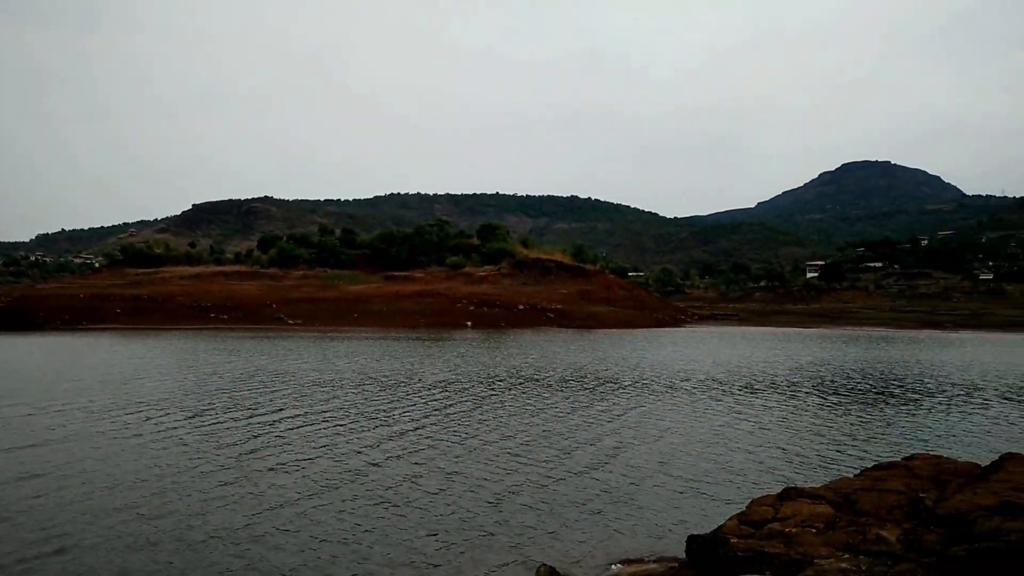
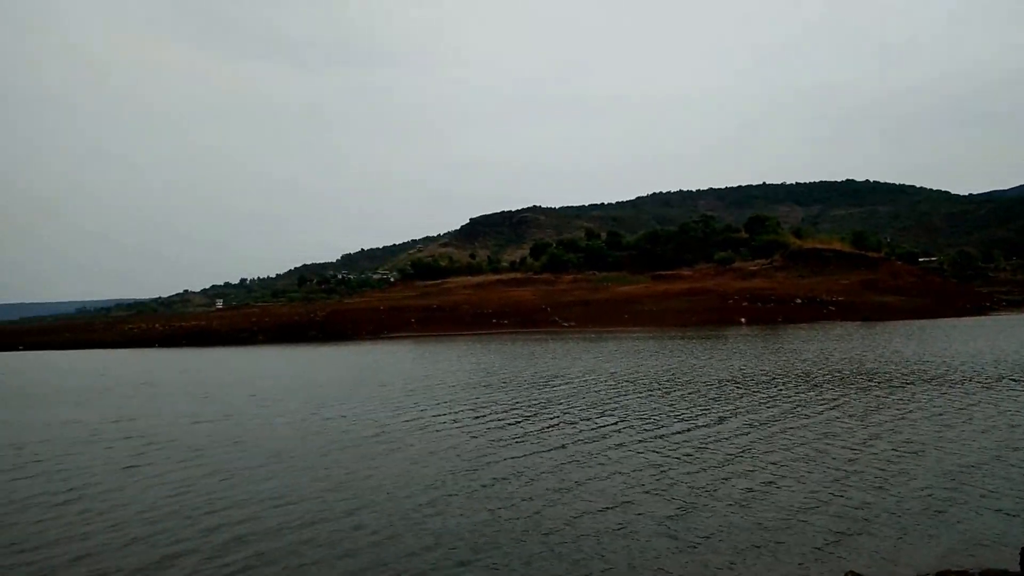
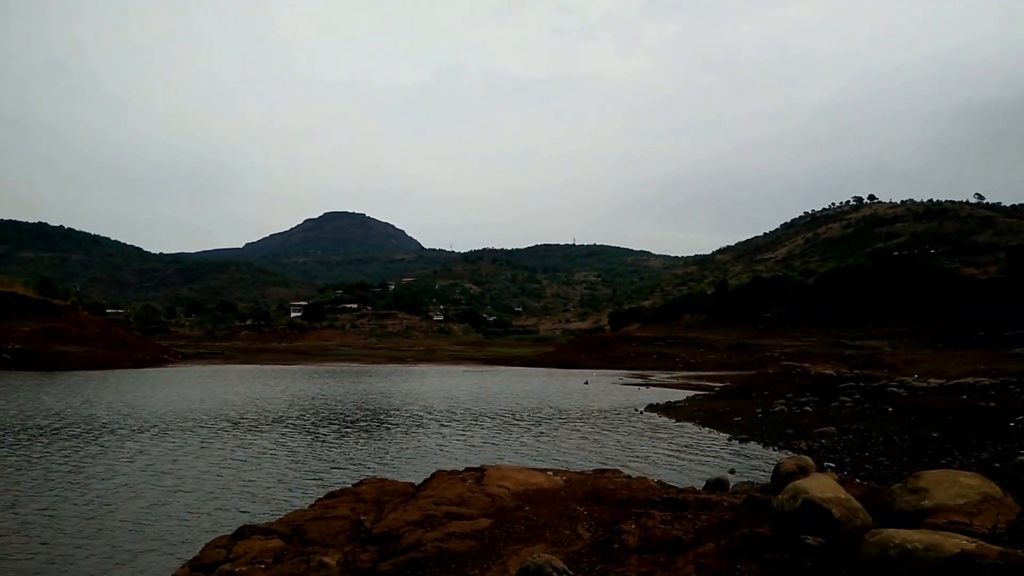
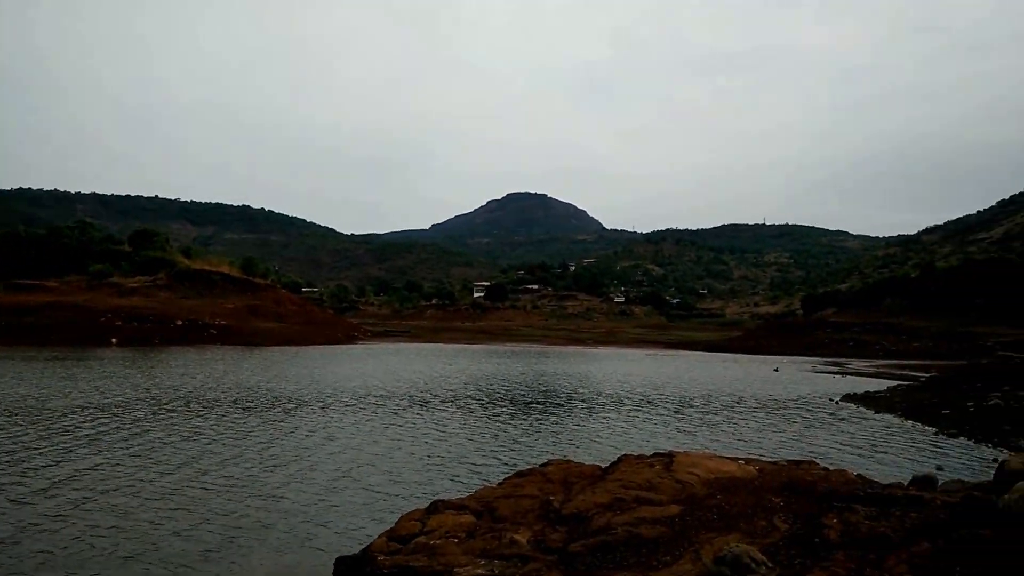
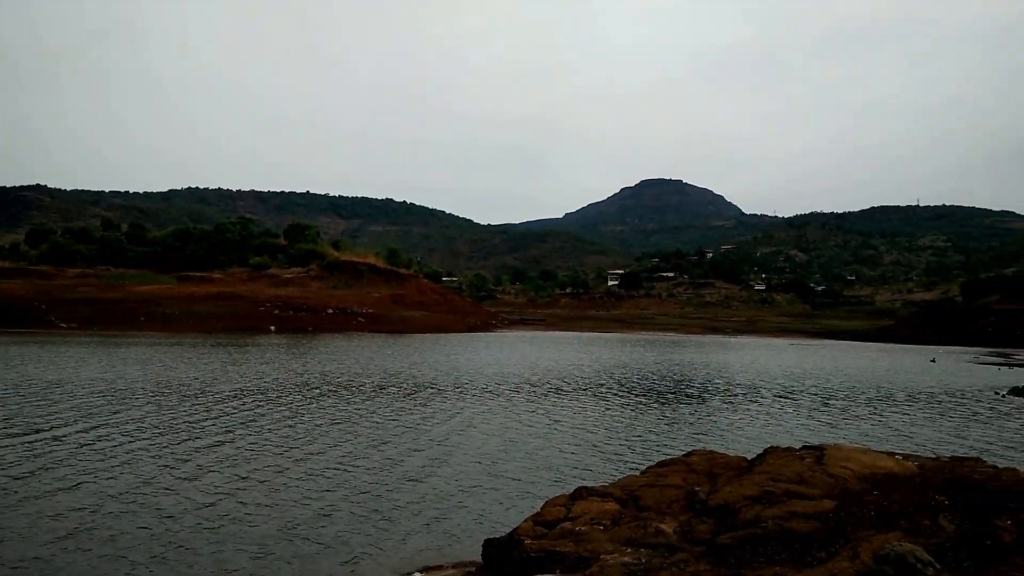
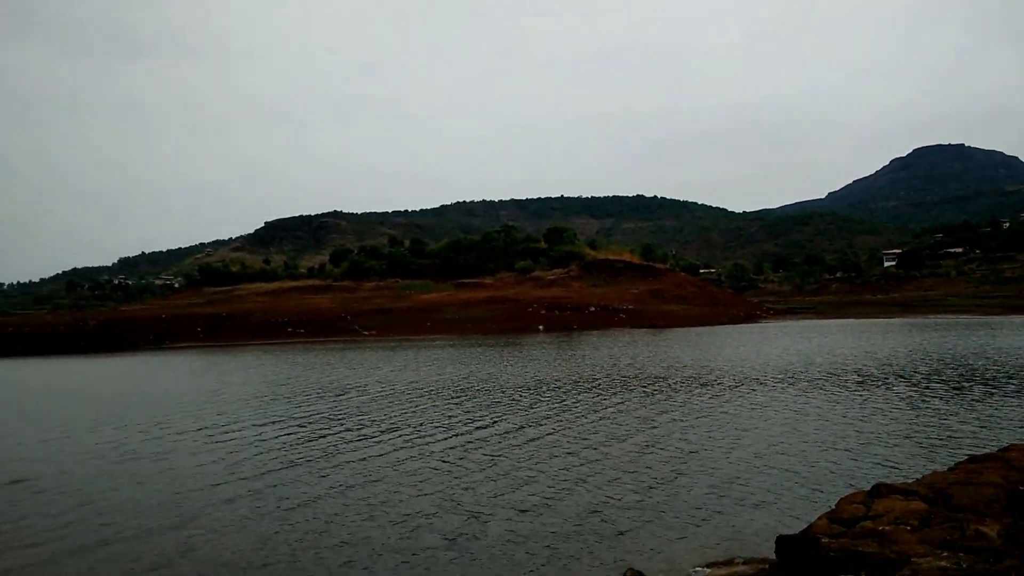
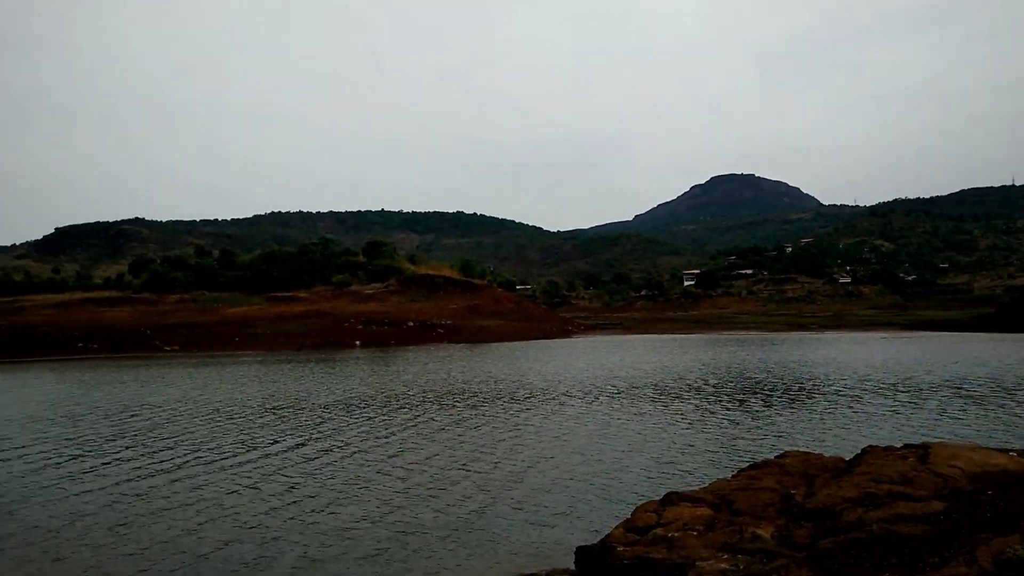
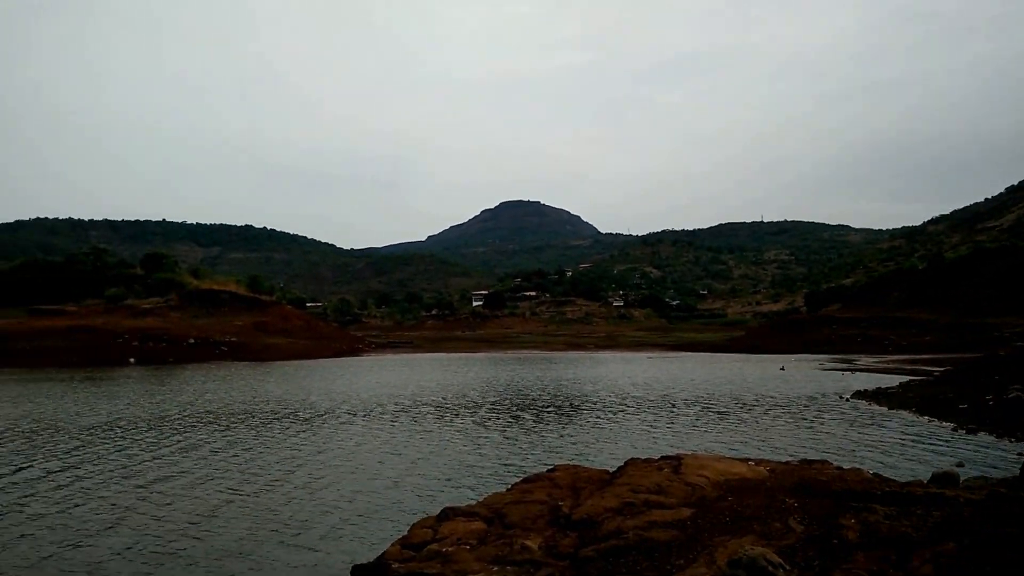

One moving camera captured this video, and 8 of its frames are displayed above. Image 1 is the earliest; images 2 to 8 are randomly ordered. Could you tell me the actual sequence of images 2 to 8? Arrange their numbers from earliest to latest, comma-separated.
5, 4, 3, 8, 7, 6, 2
